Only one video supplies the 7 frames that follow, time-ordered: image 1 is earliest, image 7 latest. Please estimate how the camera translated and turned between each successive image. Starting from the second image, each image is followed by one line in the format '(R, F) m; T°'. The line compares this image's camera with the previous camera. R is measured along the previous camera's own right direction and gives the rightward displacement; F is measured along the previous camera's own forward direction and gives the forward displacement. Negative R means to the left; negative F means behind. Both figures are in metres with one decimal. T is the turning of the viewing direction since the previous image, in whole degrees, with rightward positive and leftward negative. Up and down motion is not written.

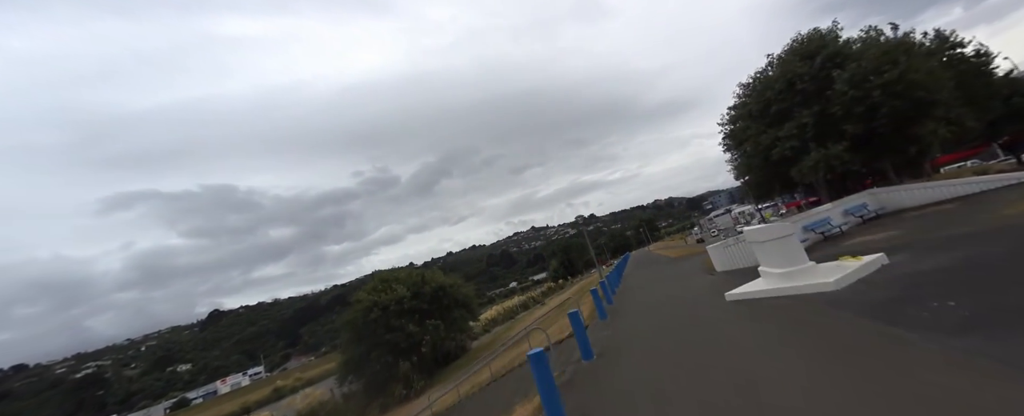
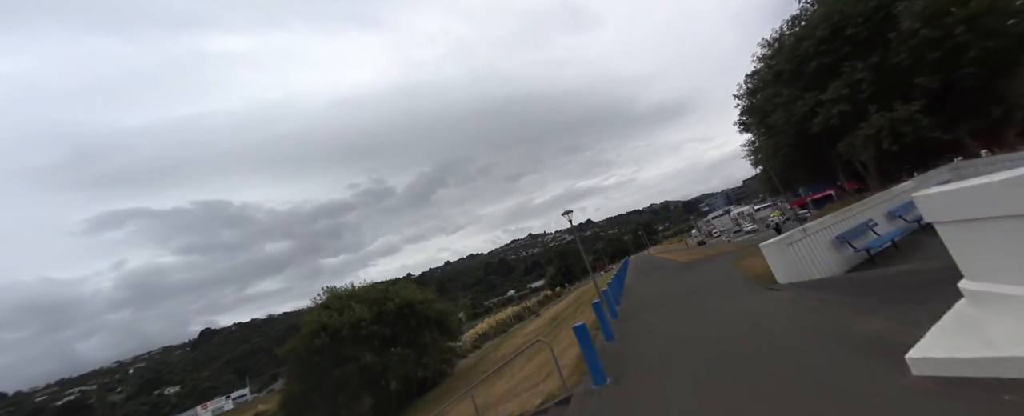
(+0.7, +2.8) m; 0°
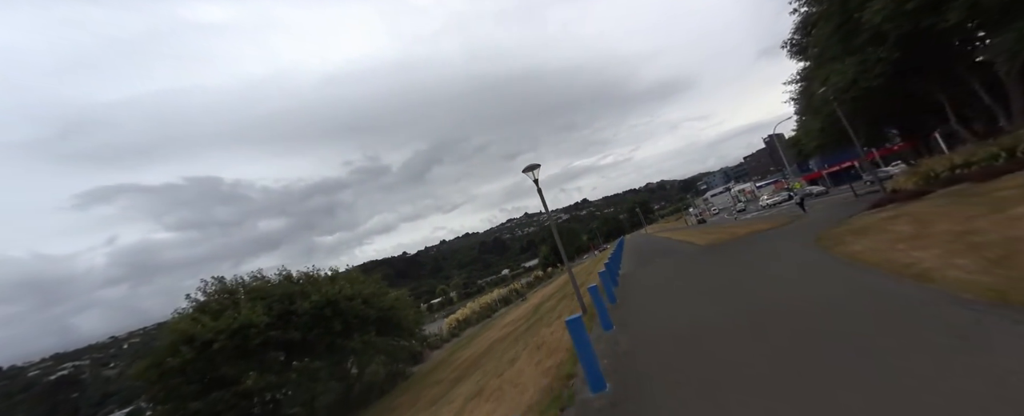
(+1.1, +3.9) m; 0°
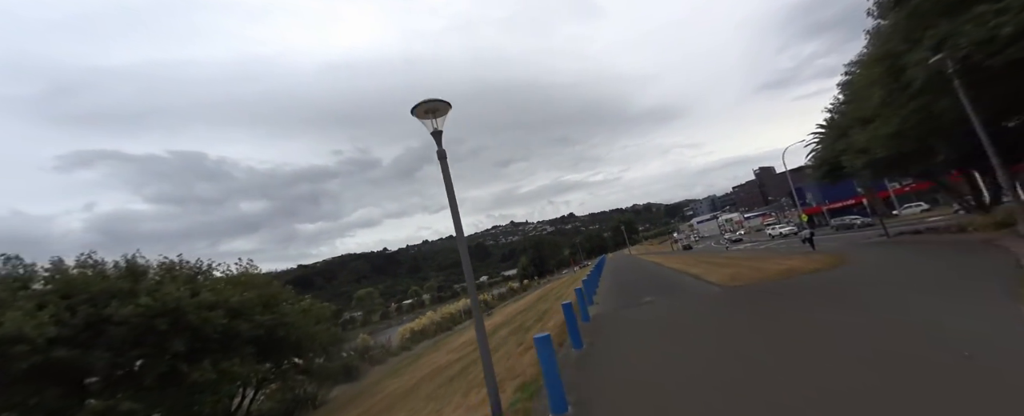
(+0.9, +3.3) m; +2°
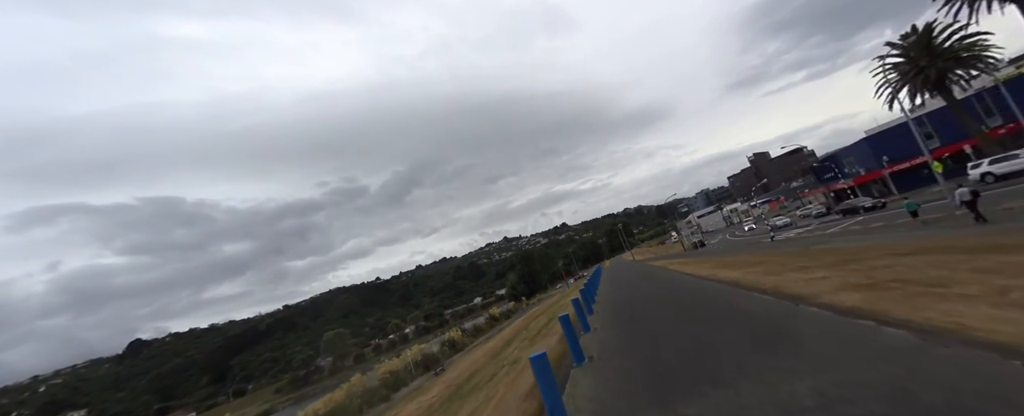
(+2.5, +10.5) m; +1°
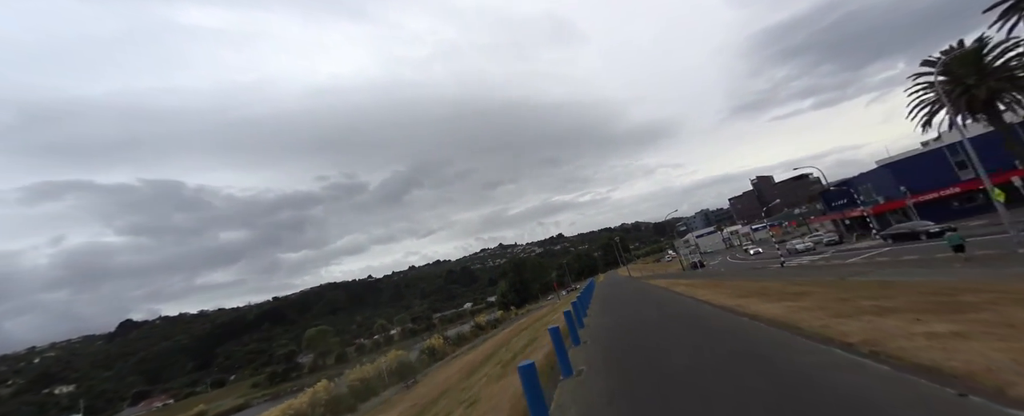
(+0.3, +1.7) m; 0°
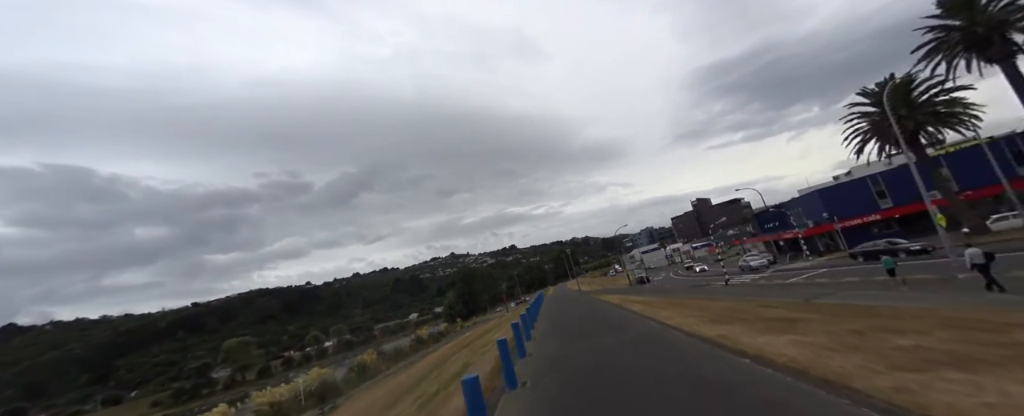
(+0.4, +1.9) m; +6°
